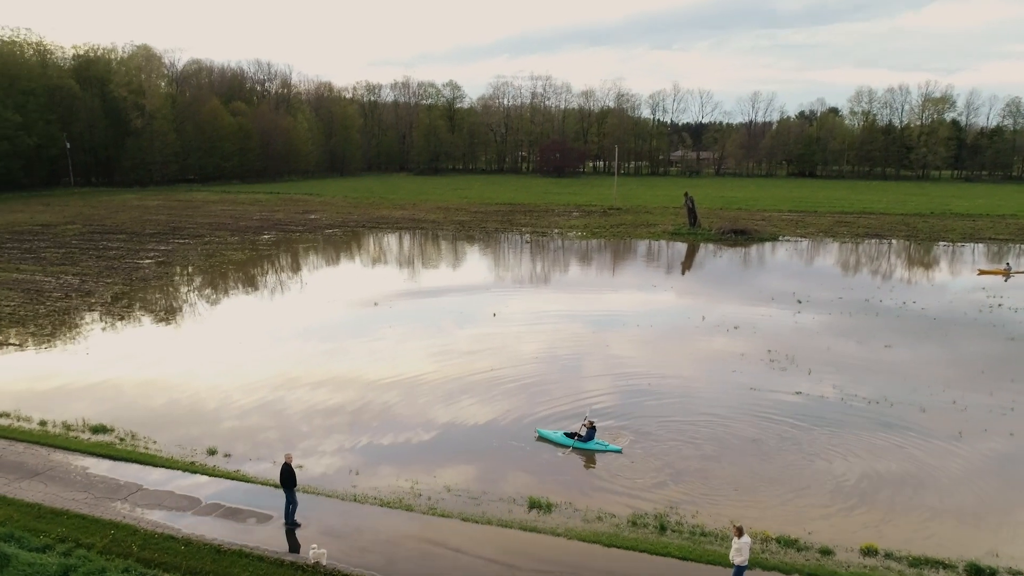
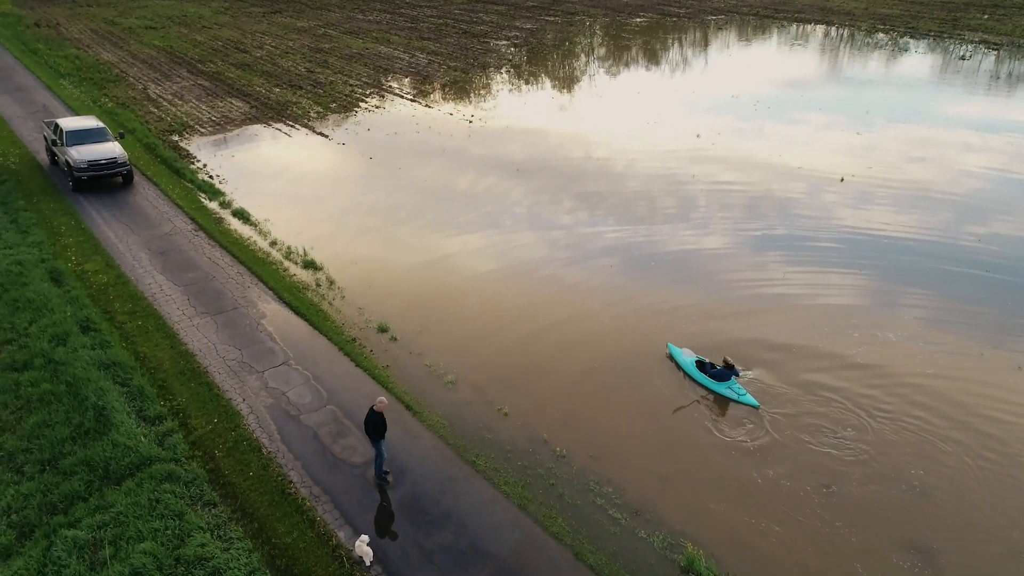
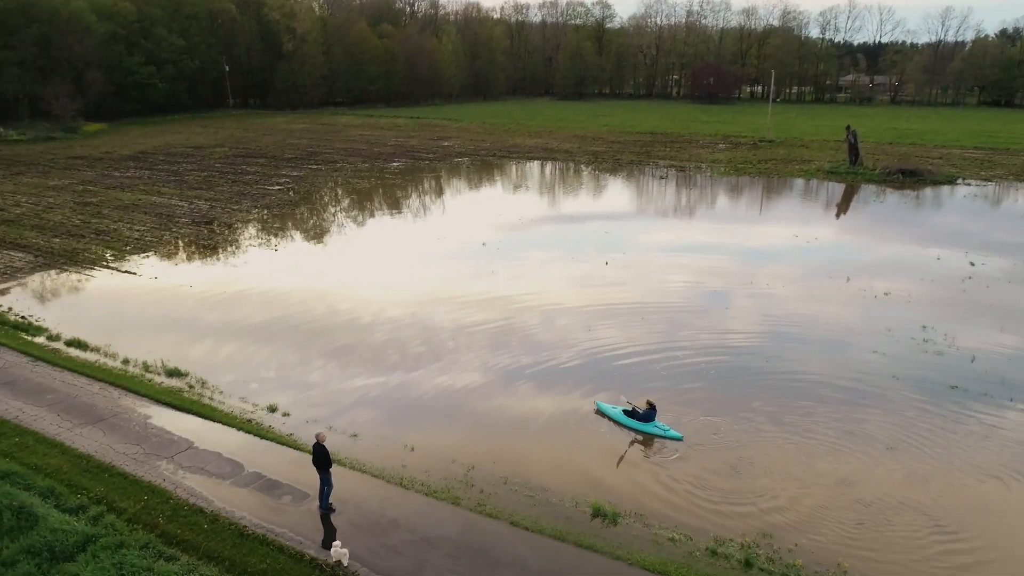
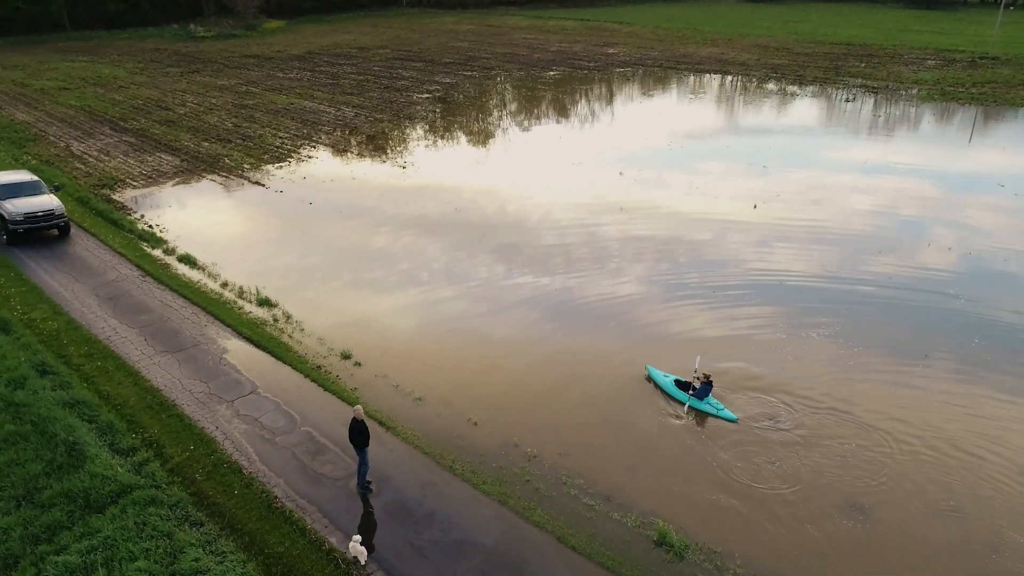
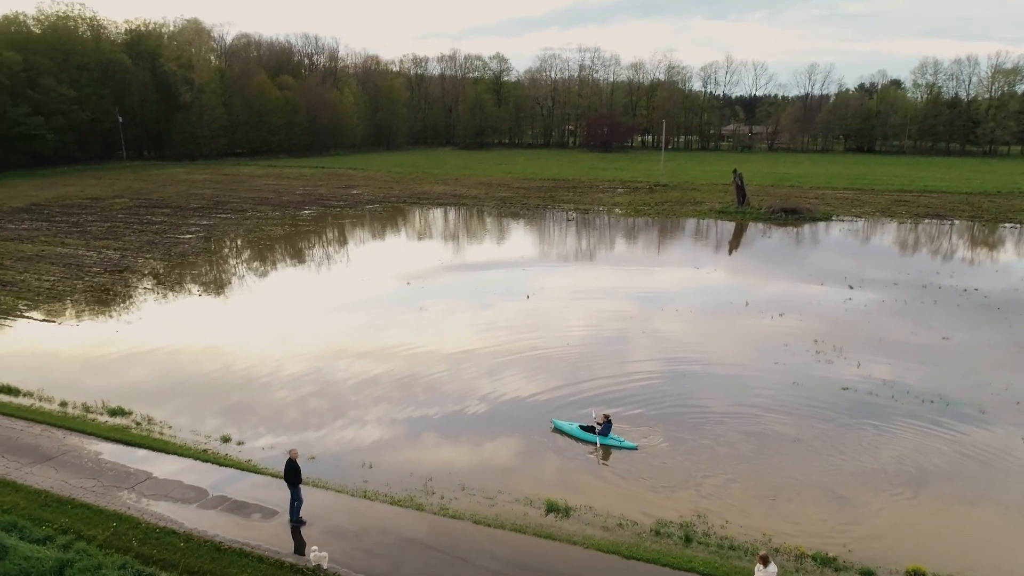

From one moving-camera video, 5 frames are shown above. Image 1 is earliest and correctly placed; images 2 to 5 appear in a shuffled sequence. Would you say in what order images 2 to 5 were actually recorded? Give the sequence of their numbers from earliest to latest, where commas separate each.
5, 3, 4, 2
